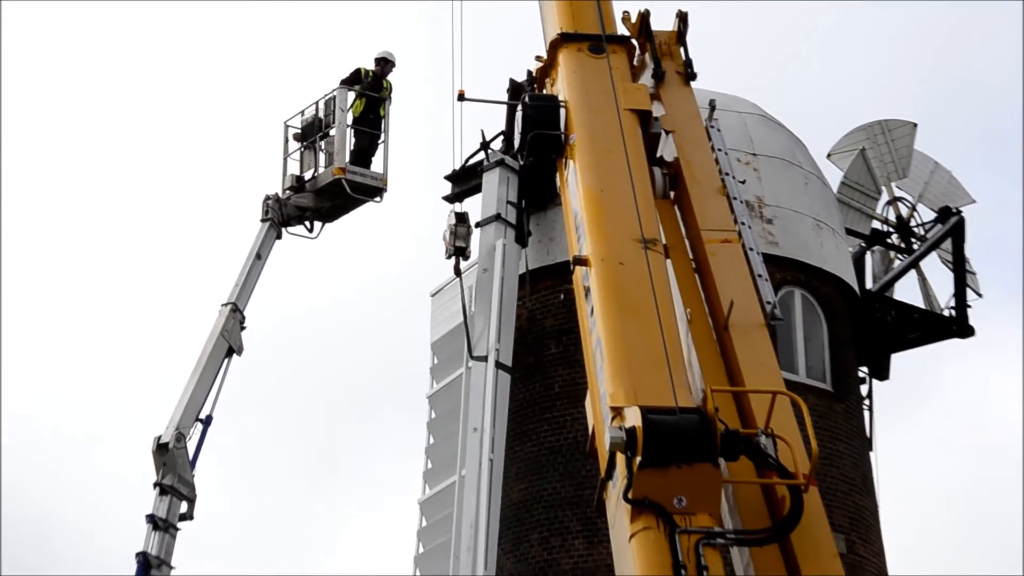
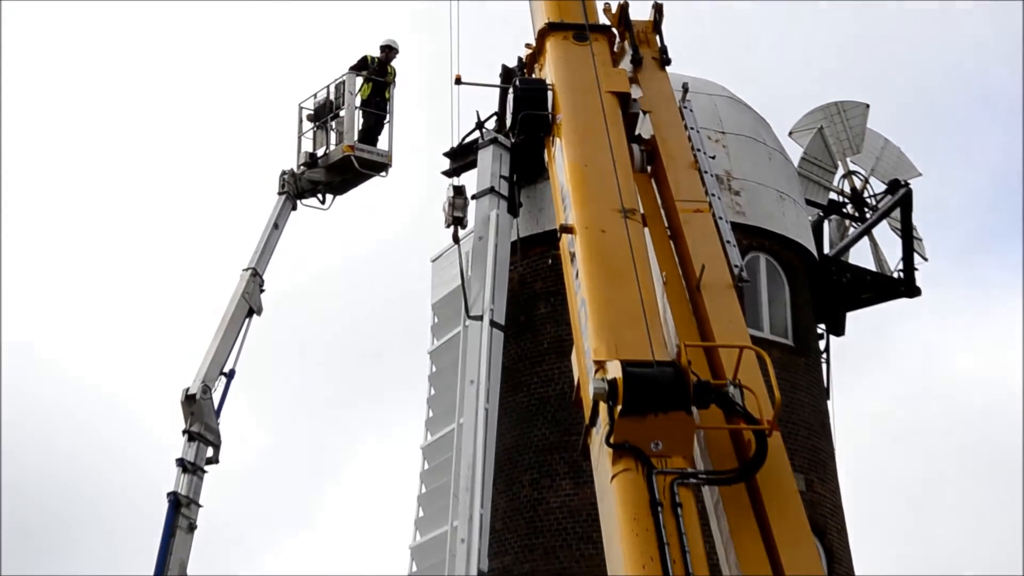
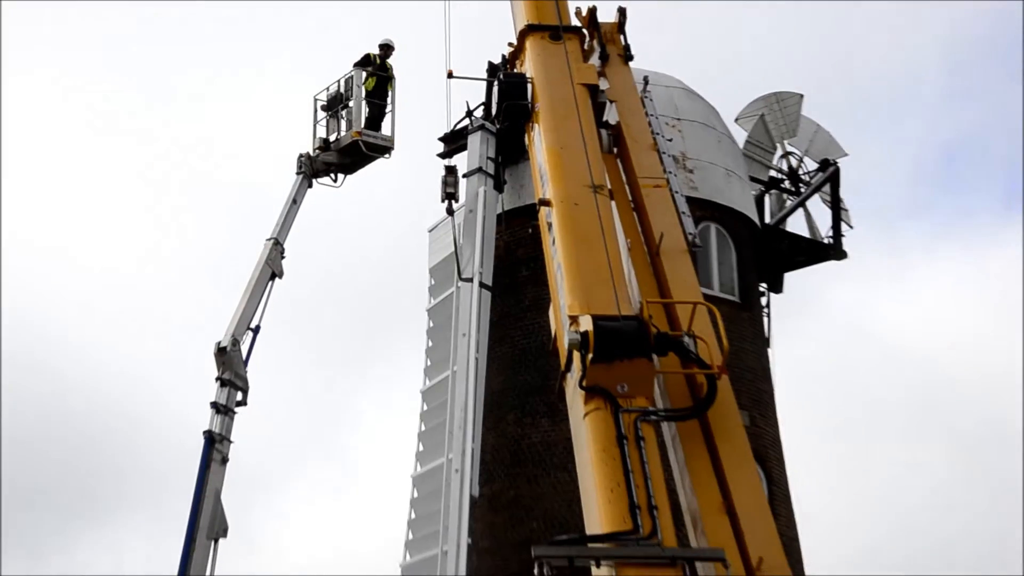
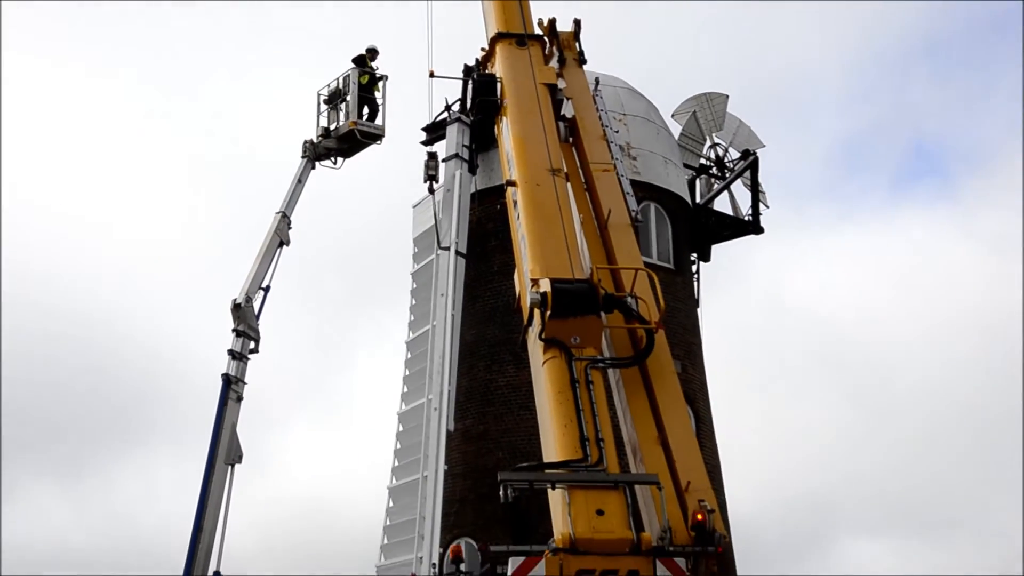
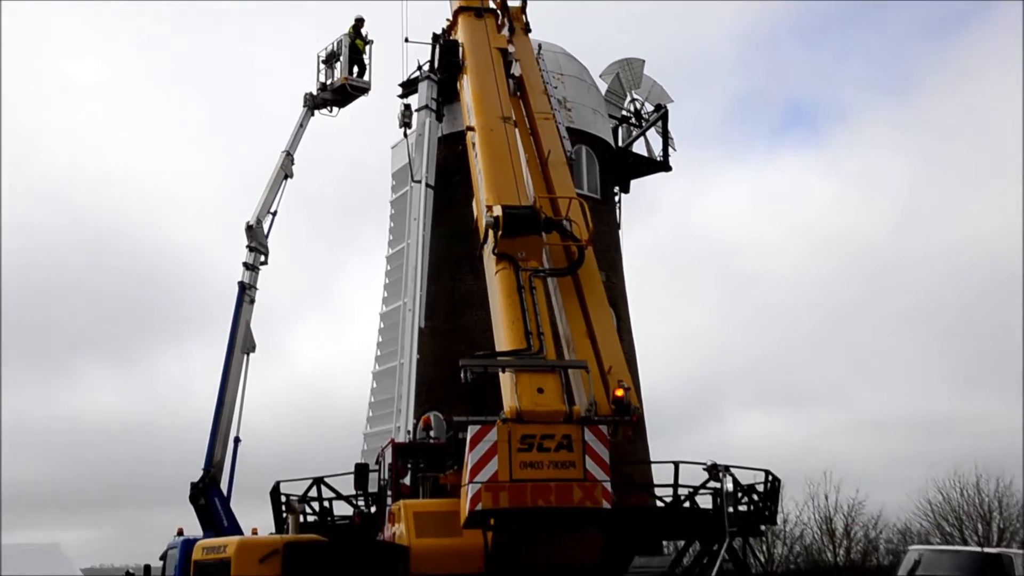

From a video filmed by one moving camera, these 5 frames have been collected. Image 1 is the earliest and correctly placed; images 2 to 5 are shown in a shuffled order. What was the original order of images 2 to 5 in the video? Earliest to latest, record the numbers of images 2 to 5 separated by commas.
2, 3, 4, 5
